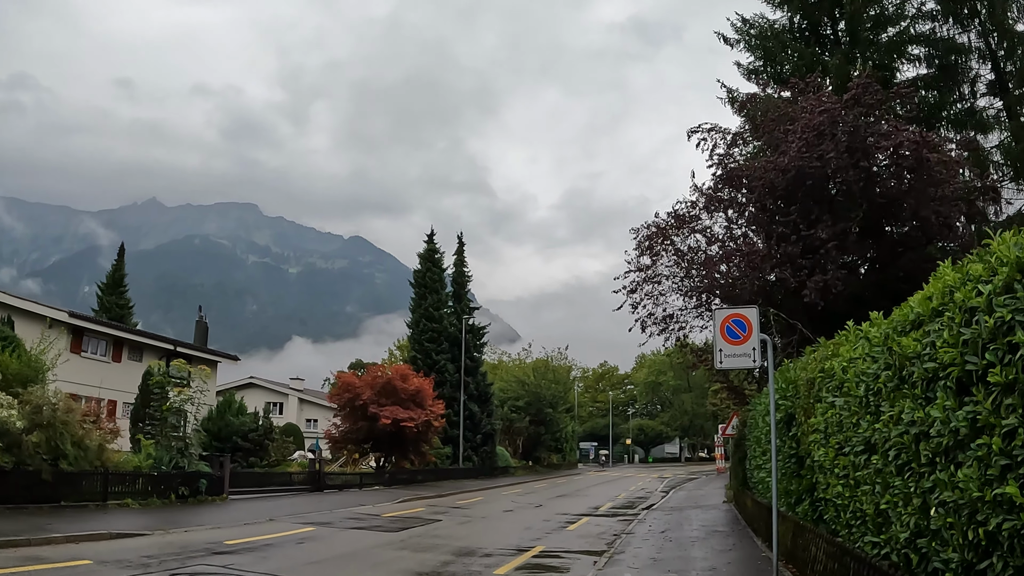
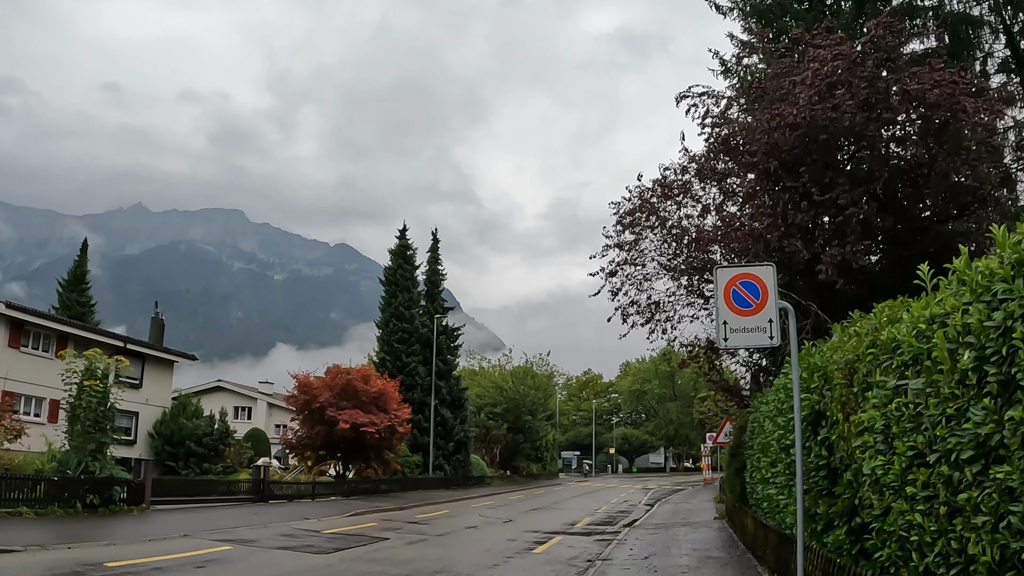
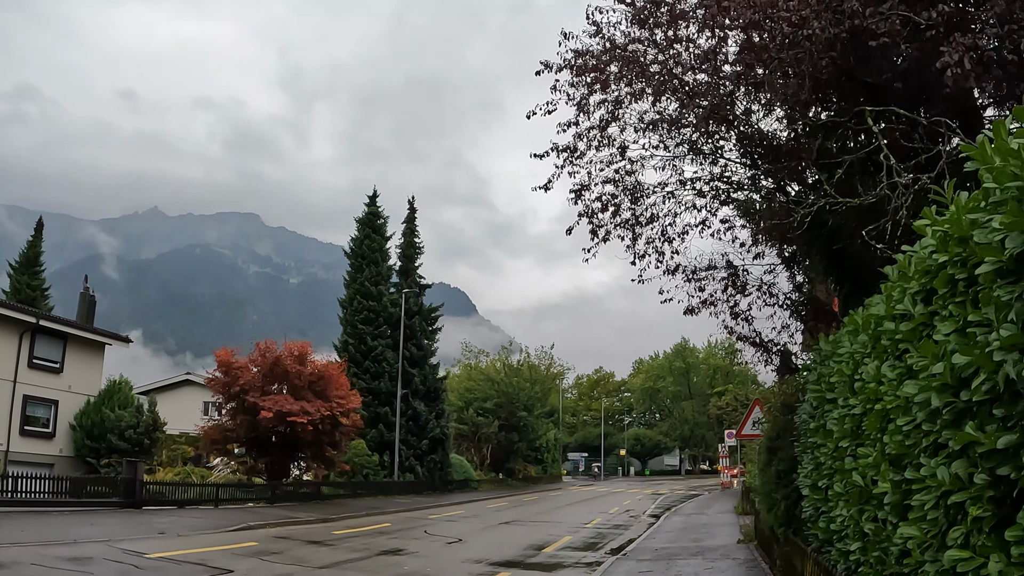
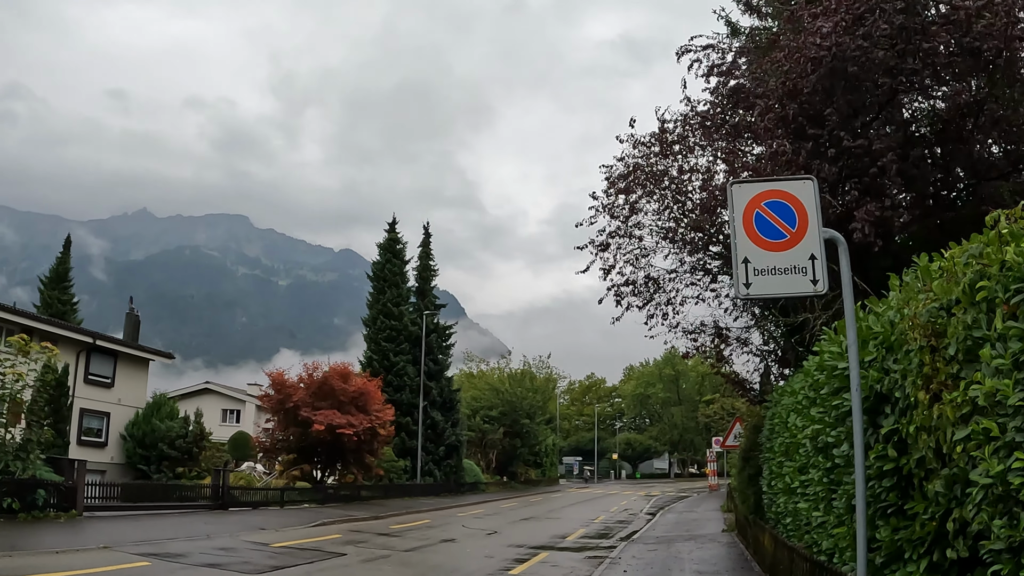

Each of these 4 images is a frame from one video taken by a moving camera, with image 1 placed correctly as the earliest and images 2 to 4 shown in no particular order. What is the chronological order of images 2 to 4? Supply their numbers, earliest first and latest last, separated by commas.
2, 4, 3
